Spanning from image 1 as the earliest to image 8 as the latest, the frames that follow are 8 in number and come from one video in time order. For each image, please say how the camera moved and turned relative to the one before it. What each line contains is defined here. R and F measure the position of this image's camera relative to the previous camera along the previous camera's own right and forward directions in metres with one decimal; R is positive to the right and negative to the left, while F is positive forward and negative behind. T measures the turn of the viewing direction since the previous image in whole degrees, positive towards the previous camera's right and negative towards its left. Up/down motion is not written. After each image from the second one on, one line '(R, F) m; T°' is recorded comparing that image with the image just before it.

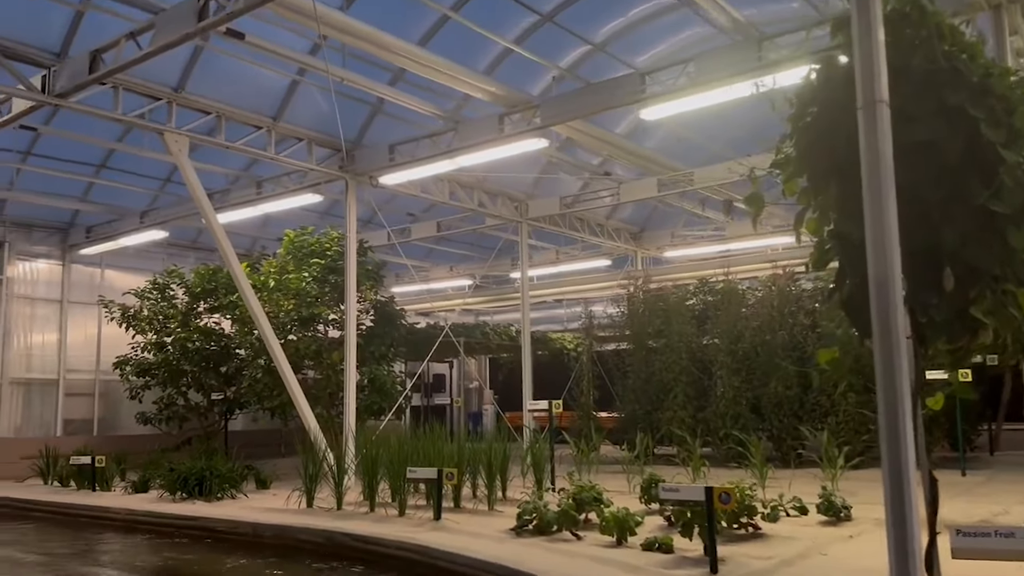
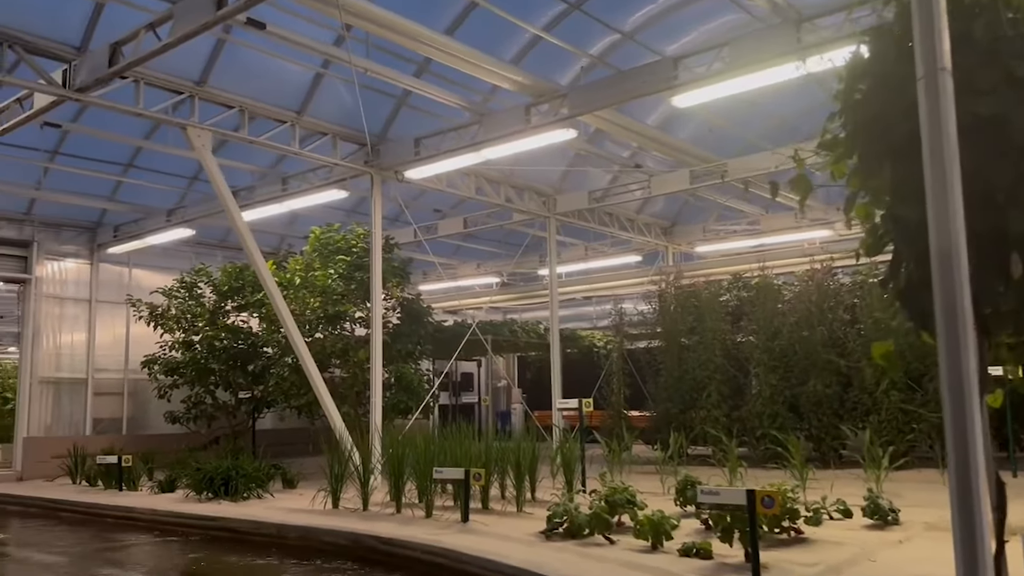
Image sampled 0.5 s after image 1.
(0.0, +0.2) m; -2°
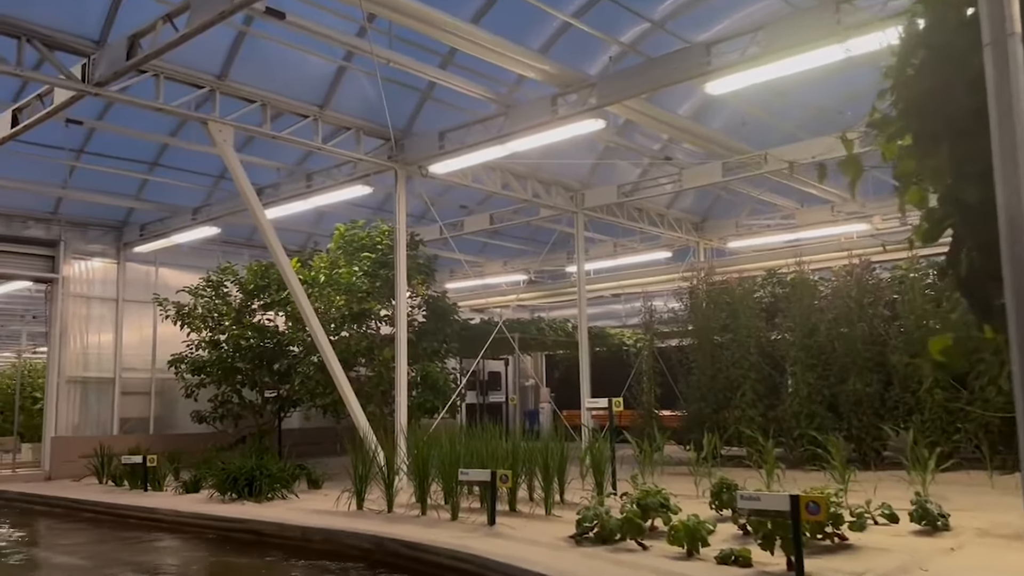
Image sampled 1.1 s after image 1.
(0.0, +0.3) m; -2°
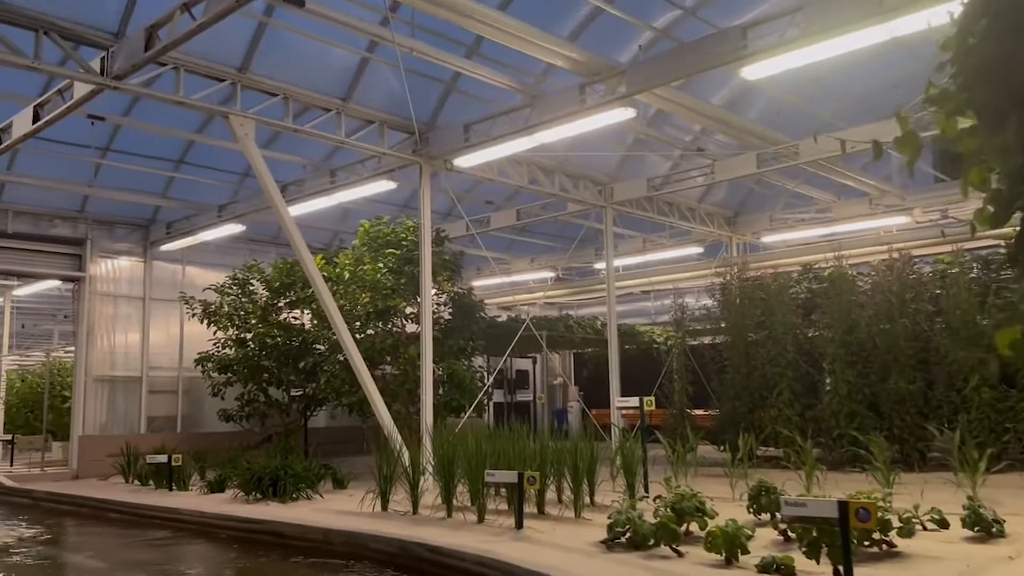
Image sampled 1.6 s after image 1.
(0.0, +0.3) m; -2°
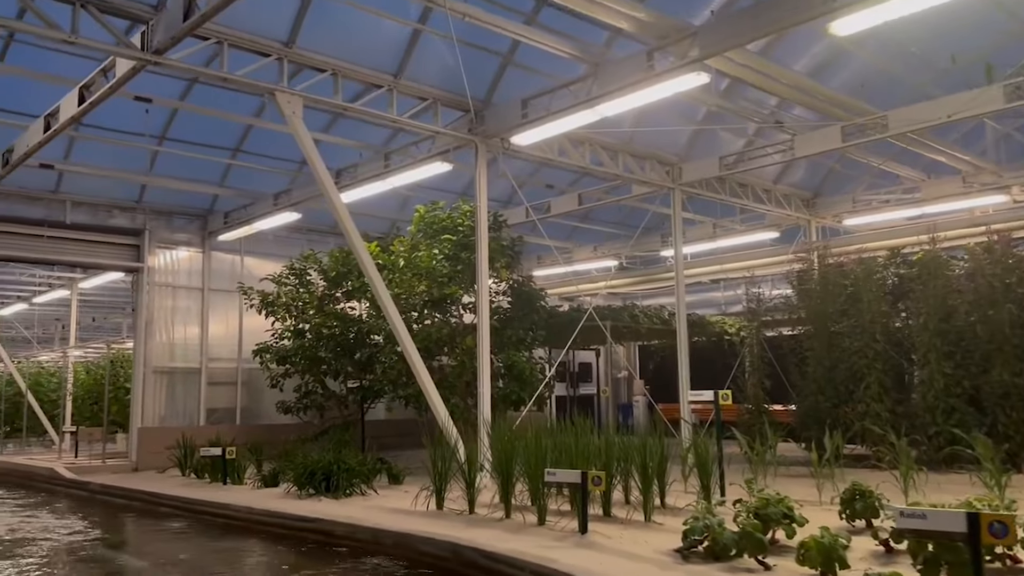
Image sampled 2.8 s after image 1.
(0.0, +0.6) m; -4°
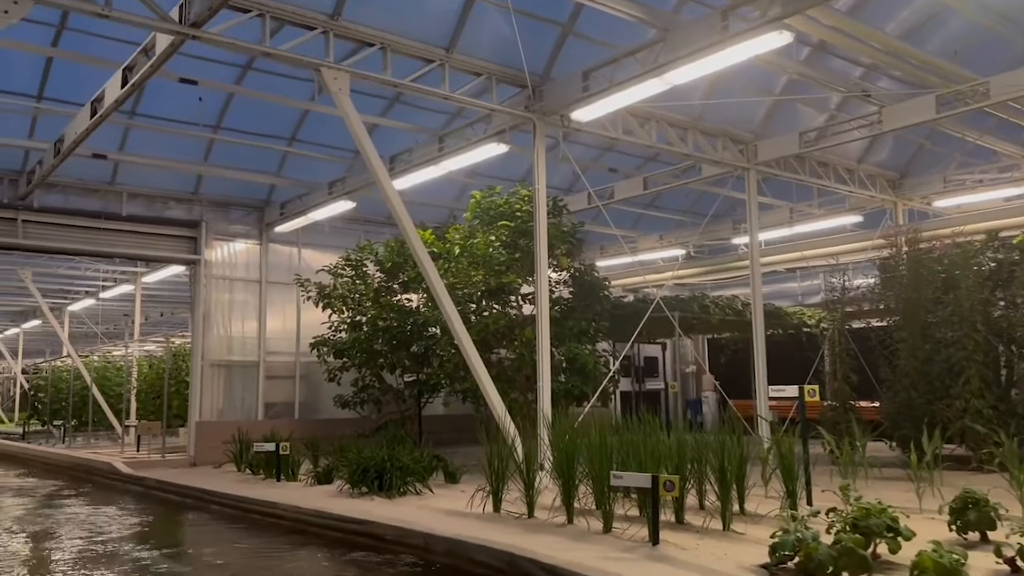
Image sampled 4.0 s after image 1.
(0.0, +0.6) m; -4°
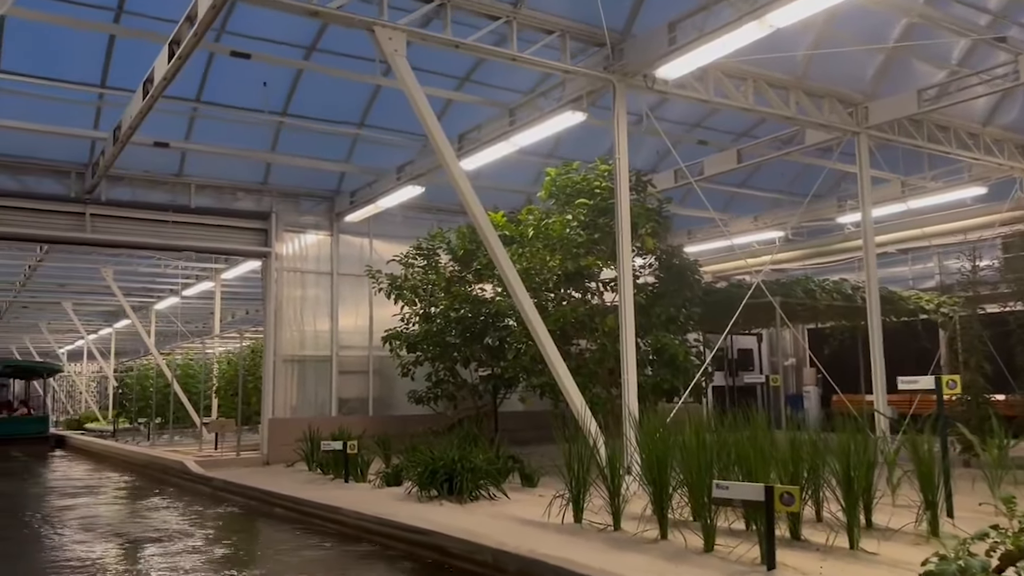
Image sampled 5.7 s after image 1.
(0.0, +0.9) m; -6°
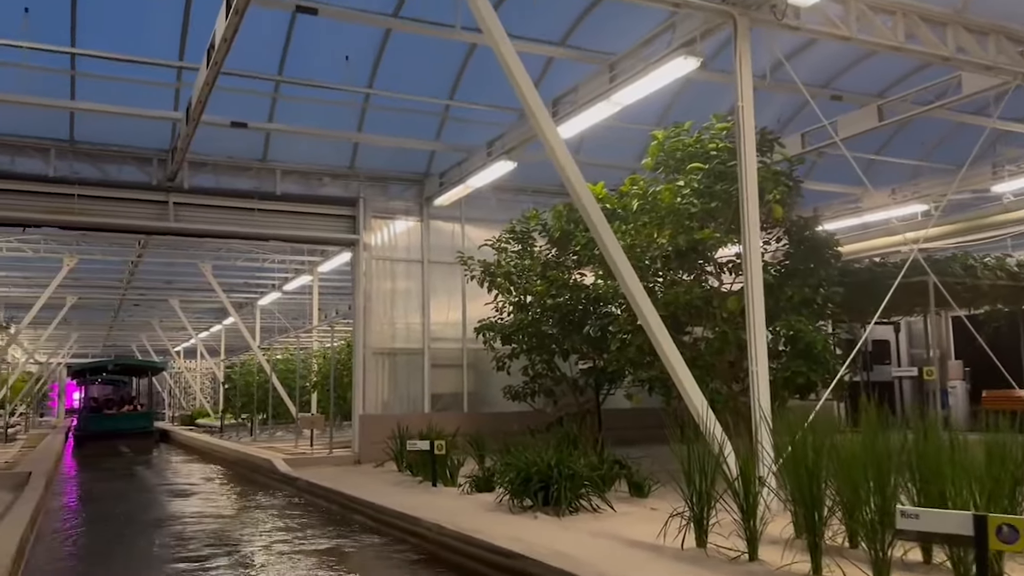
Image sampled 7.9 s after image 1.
(0.0, +1.1) m; -7°
